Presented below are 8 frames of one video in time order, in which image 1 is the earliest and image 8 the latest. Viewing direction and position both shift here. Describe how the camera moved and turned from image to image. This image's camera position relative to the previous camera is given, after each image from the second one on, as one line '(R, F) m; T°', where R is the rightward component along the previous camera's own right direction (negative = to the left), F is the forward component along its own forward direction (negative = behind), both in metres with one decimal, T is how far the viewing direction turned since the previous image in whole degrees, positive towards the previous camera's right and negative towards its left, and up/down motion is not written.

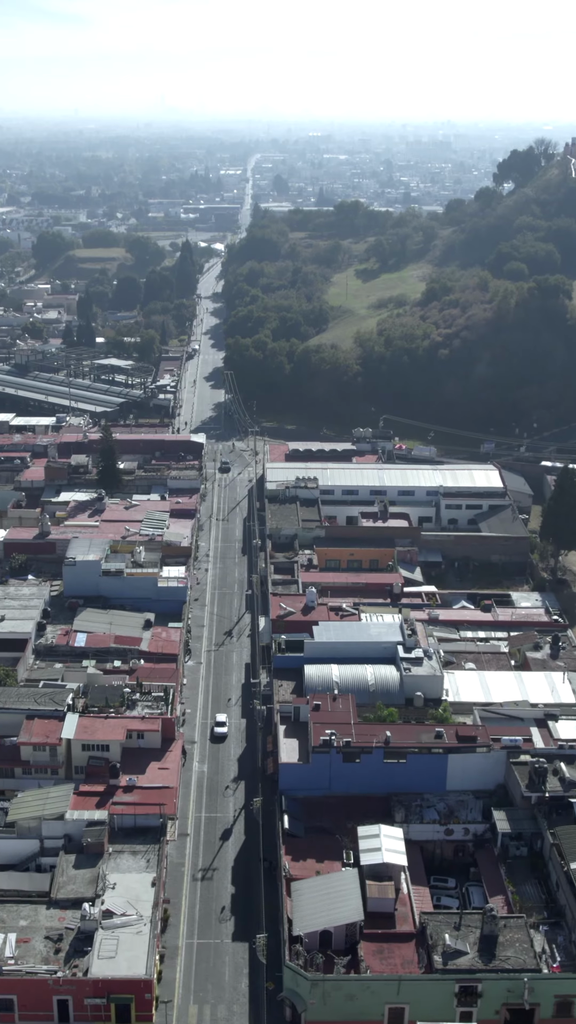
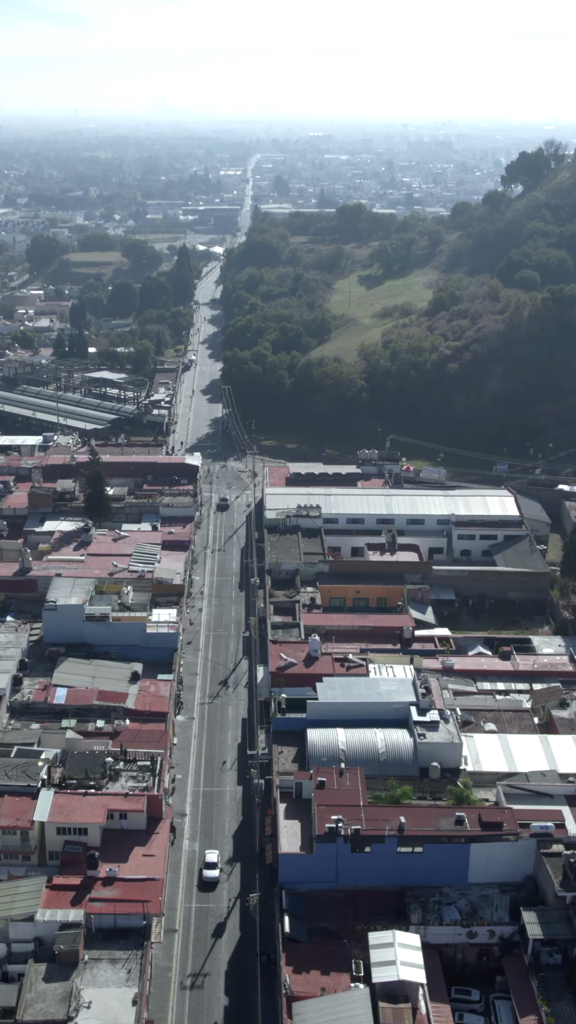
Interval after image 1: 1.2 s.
(0.0, +2.7) m; 0°
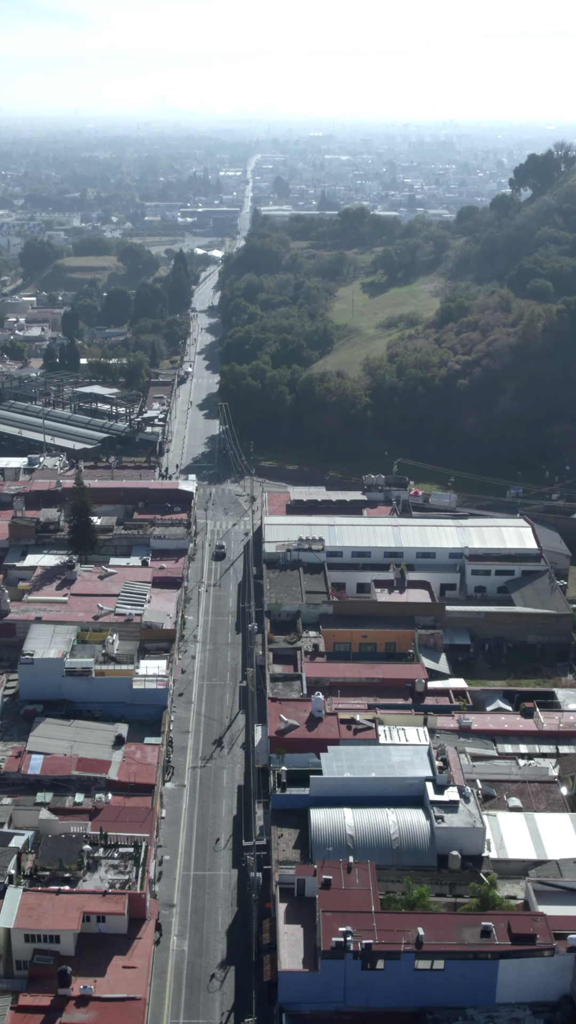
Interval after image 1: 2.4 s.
(0.0, +2.7) m; 0°
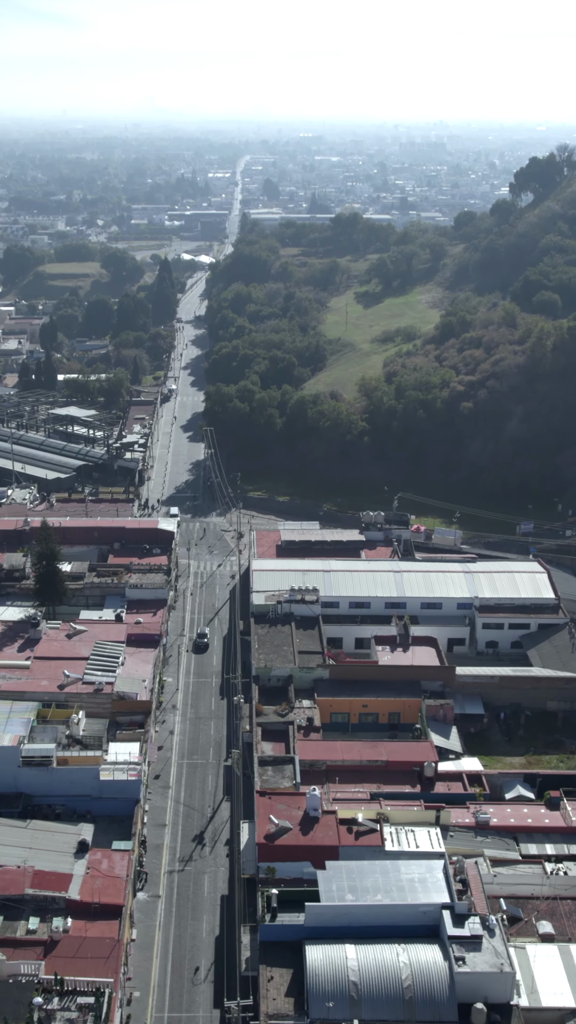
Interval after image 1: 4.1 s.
(0.0, +3.4) m; 0°
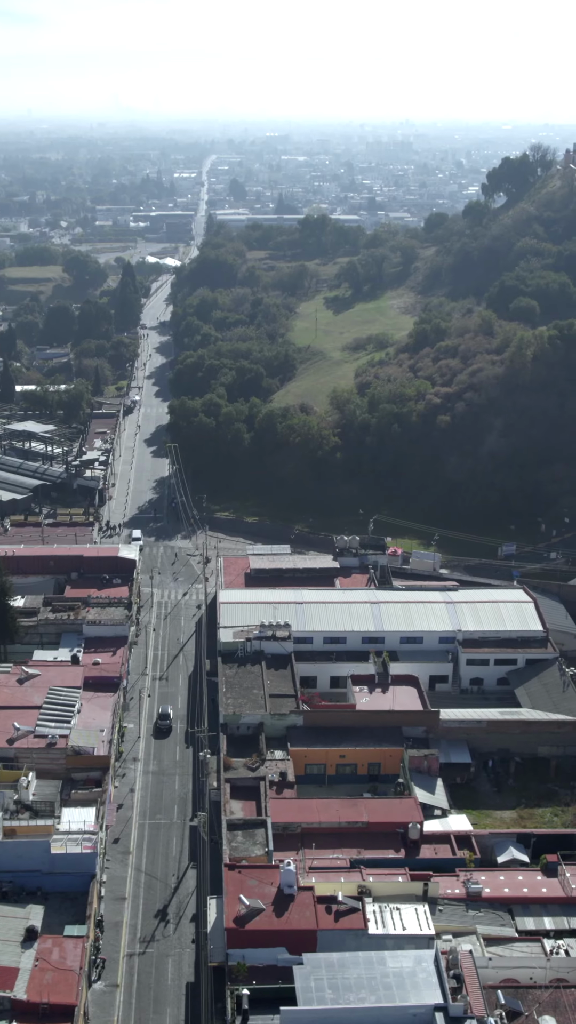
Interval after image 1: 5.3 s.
(0.0, +2.1) m; +1°
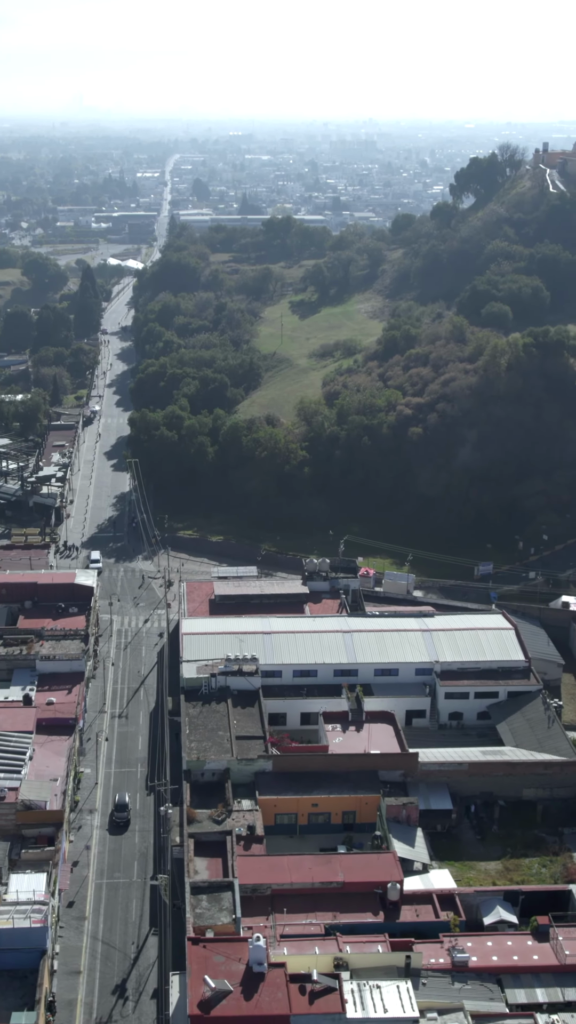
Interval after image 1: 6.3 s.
(0.0, +1.7) m; +1°
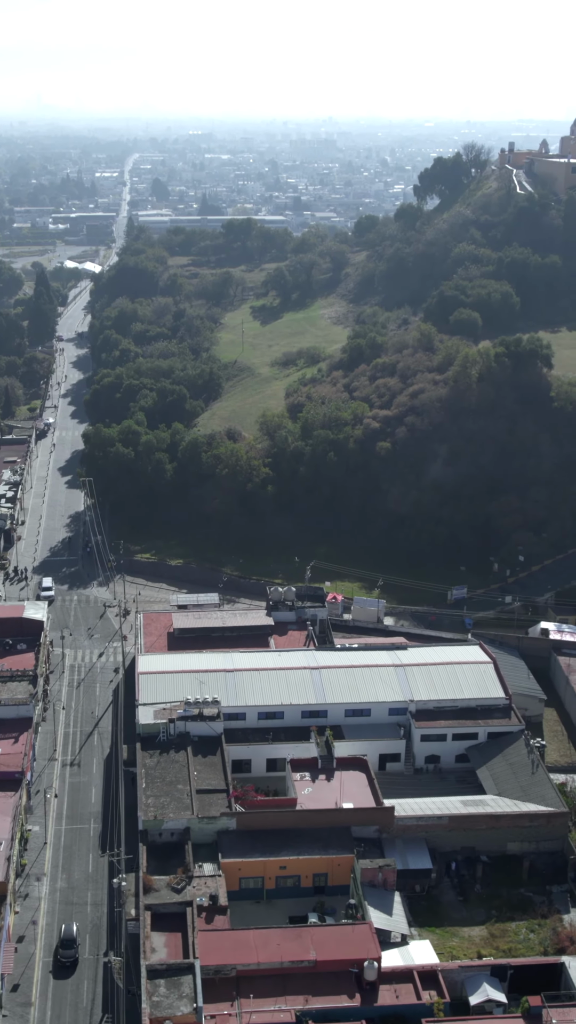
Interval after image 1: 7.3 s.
(0.0, +1.9) m; +2°
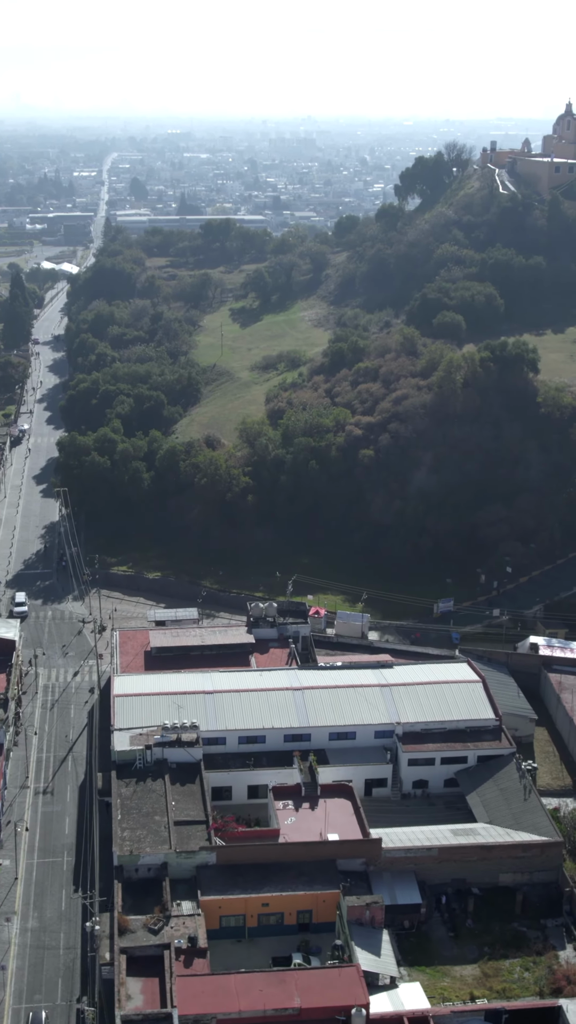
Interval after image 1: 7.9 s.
(0.0, +1.0) m; +1°
